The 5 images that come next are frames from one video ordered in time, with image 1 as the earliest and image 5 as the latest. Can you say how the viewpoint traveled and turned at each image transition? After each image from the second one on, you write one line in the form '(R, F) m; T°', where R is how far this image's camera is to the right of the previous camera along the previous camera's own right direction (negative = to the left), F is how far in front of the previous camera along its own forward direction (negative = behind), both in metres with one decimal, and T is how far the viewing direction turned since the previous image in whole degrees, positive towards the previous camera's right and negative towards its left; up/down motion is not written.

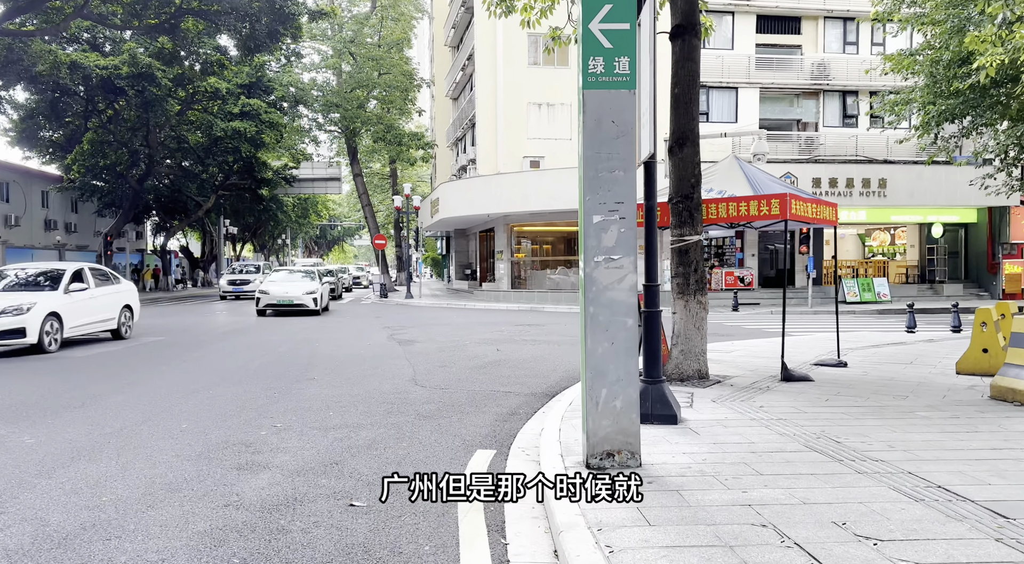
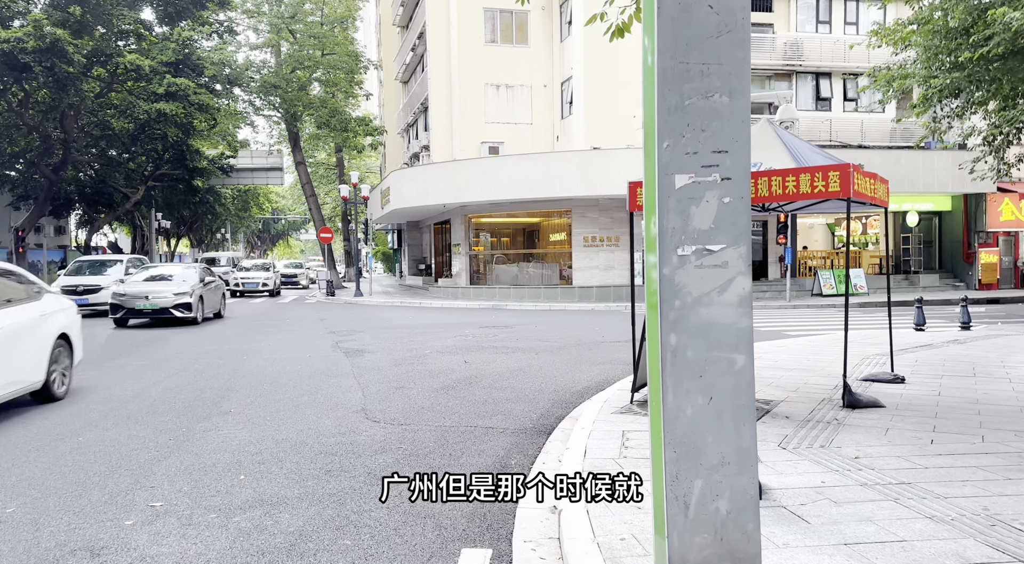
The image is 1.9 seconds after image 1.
(-0.2, +2.0) m; +4°
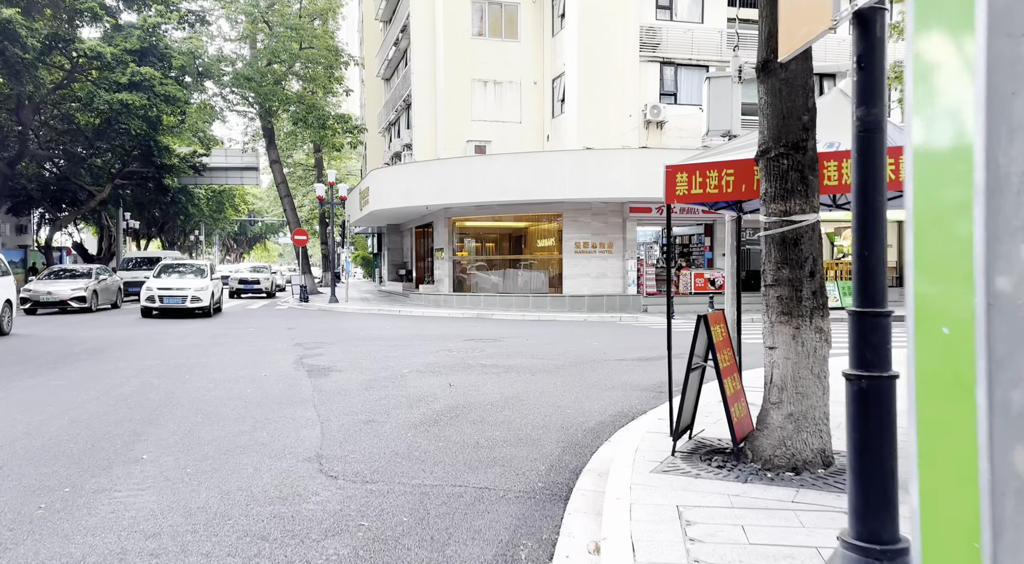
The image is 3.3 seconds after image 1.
(-0.2, +1.6) m; +1°
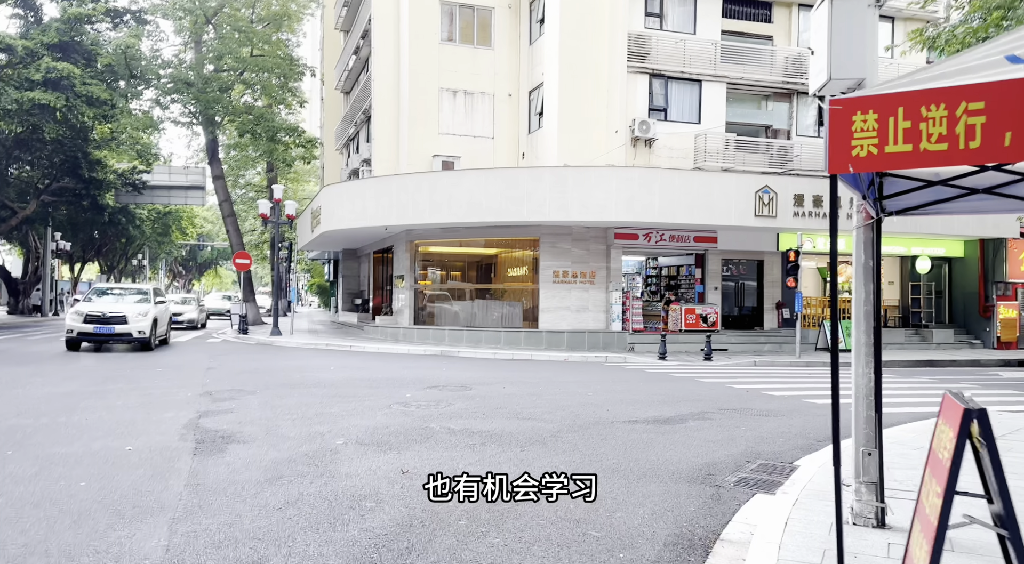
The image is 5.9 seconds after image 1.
(-0.2, +2.7) m; +3°
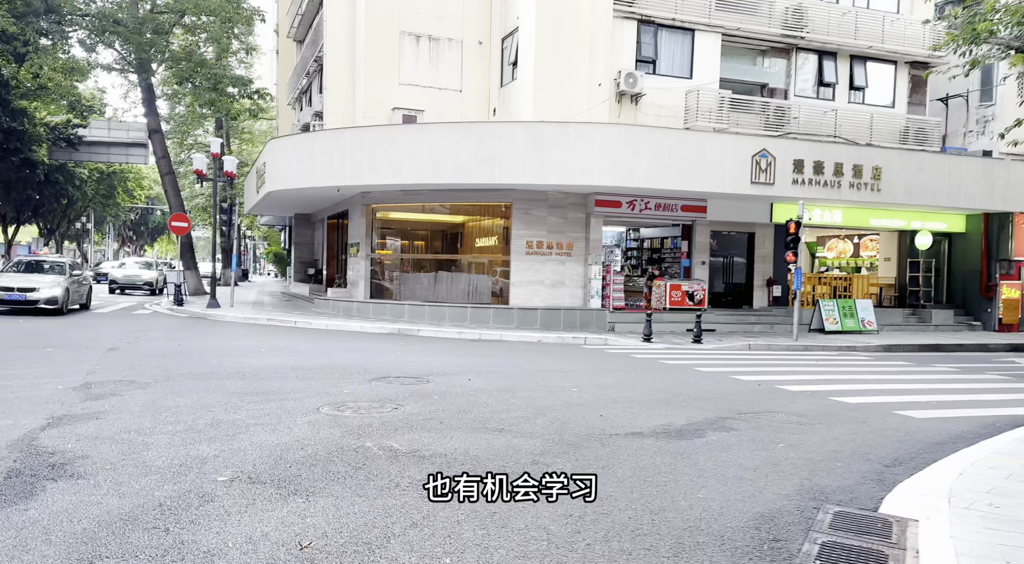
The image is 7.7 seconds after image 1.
(0.0, +2.1) m; +3°
